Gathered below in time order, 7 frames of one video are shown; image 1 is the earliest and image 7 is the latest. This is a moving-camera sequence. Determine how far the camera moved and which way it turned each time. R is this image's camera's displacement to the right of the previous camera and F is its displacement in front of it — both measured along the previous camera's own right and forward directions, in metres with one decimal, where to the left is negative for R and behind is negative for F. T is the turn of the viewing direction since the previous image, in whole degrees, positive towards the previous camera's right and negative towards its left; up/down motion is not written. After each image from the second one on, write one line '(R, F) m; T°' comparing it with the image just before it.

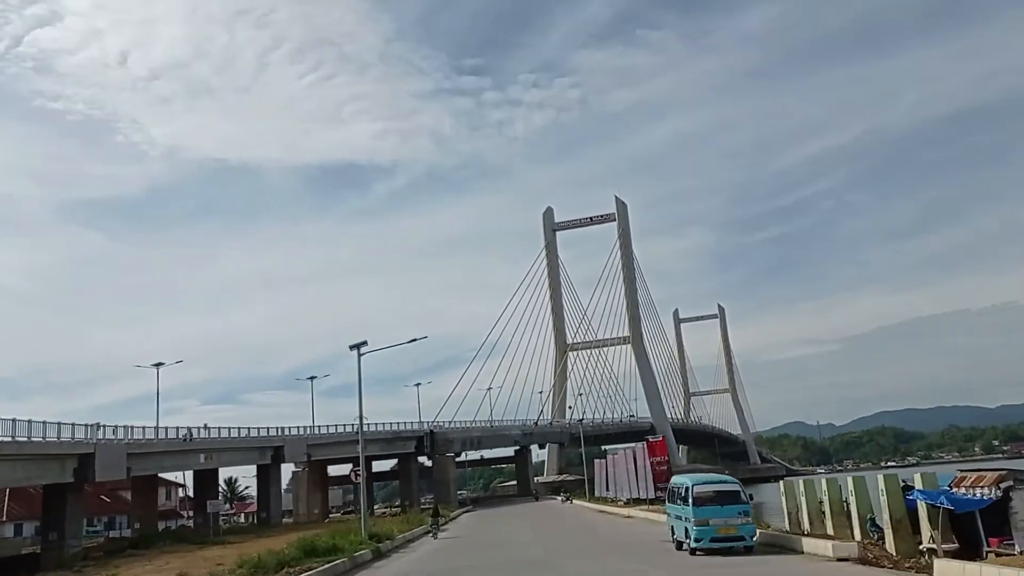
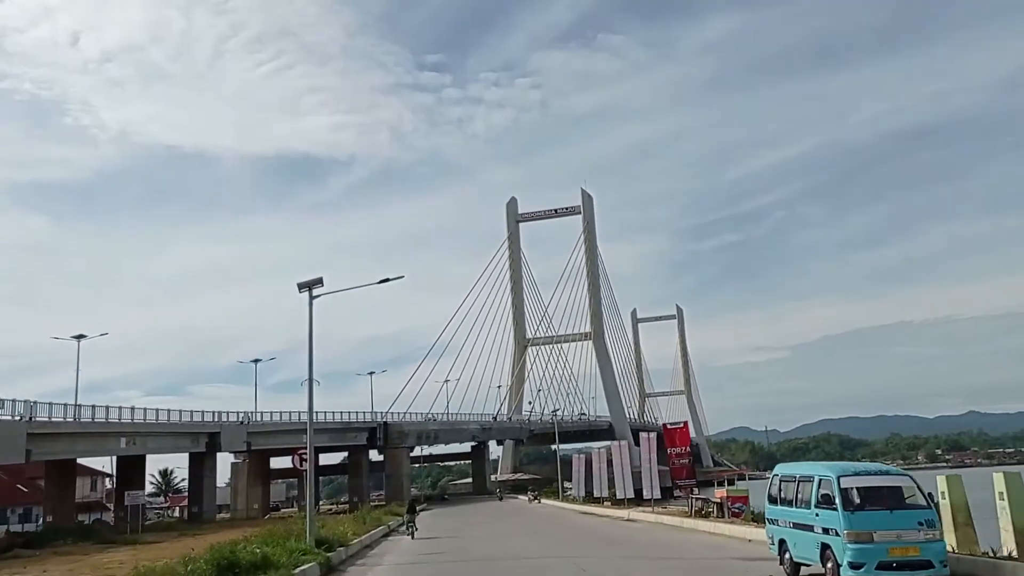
(-0.6, +3.8) m; +3°
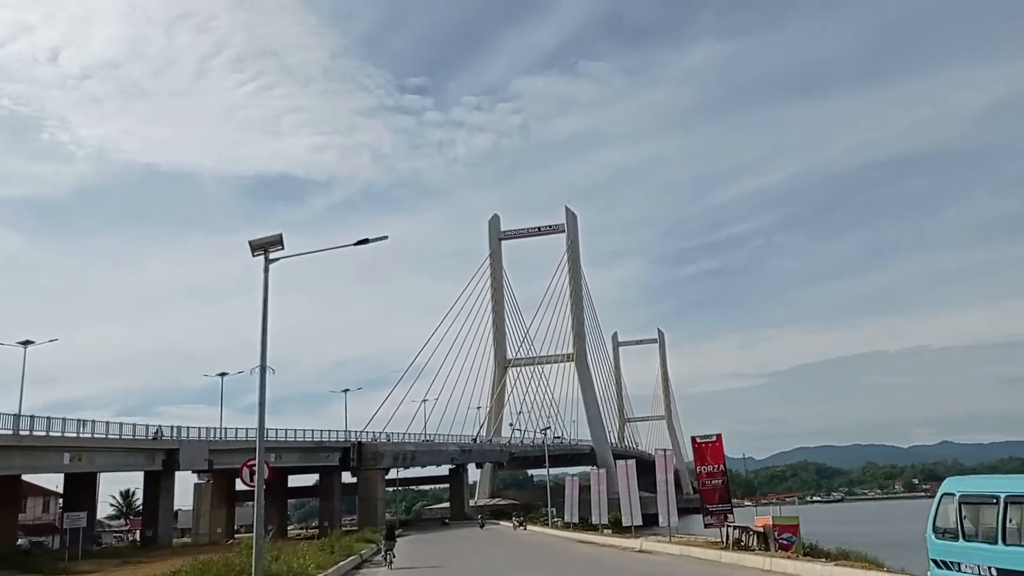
(-0.3, +2.5) m; +1°
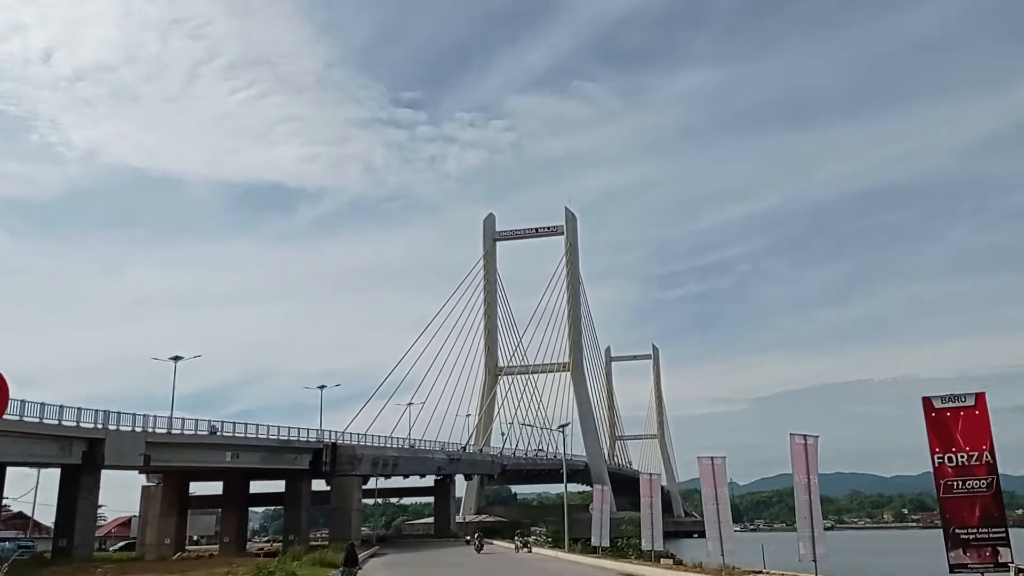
(-0.6, +6.0) m; +1°
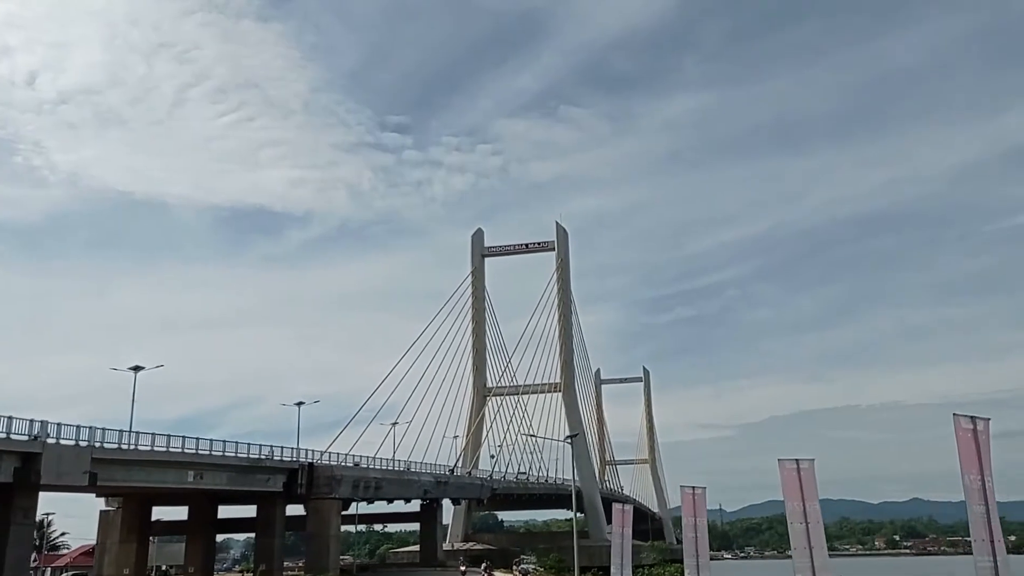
(-0.4, +3.2) m; +1°
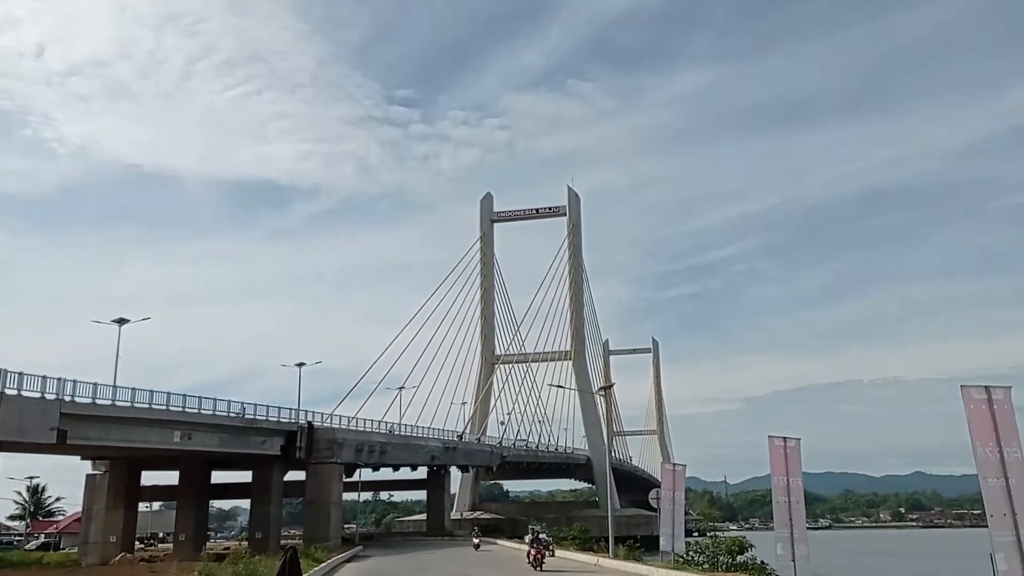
(-0.2, +2.6) m; 0°
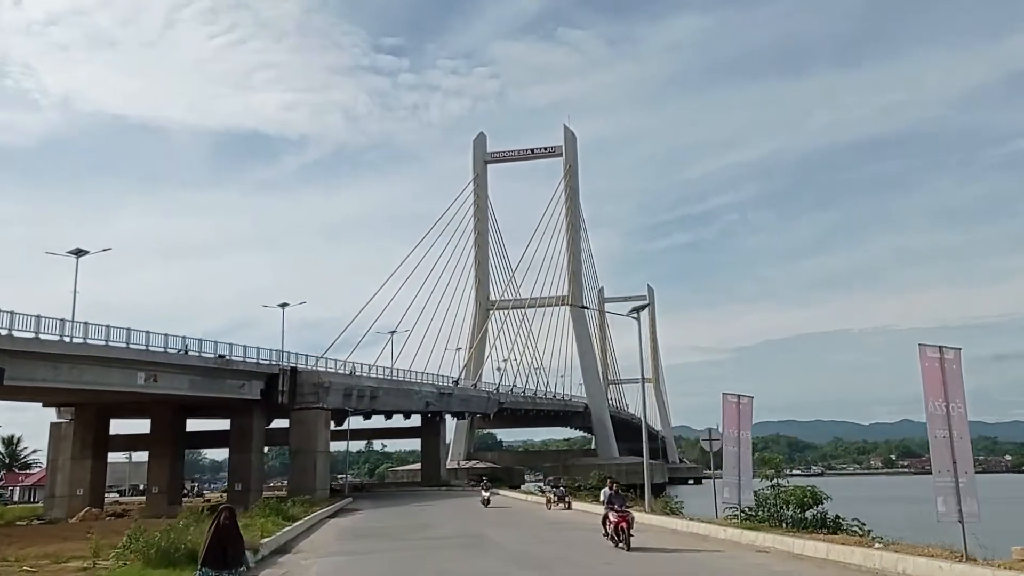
(-0.3, +3.1) m; +1°
